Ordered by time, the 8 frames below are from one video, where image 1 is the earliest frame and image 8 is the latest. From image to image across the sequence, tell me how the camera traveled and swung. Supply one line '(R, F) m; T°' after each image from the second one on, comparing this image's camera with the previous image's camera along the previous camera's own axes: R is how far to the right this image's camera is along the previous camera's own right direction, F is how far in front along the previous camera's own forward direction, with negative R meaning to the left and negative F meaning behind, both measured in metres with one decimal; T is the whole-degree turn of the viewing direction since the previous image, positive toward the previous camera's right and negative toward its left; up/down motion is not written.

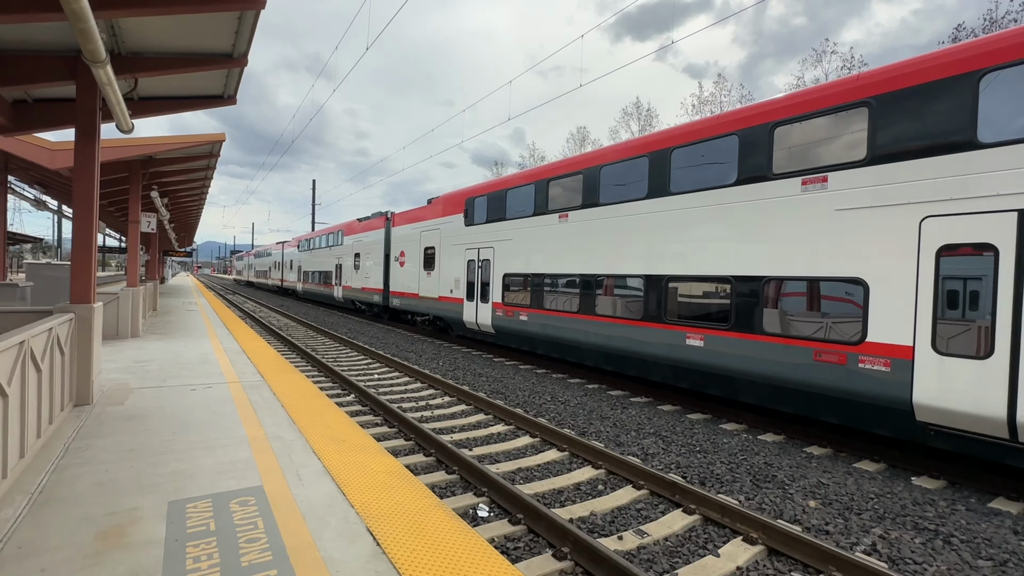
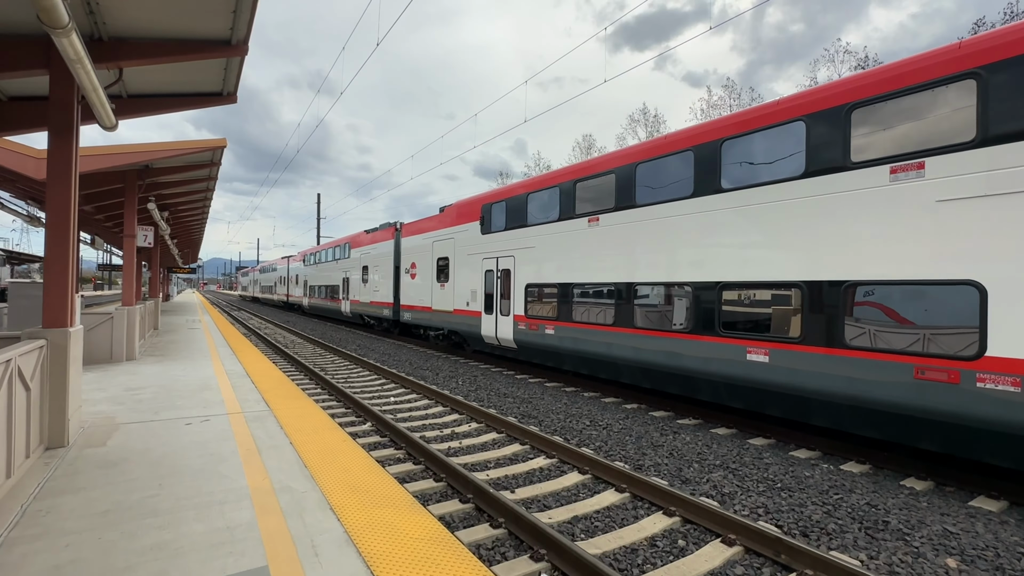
(-0.4, +0.7) m; 0°
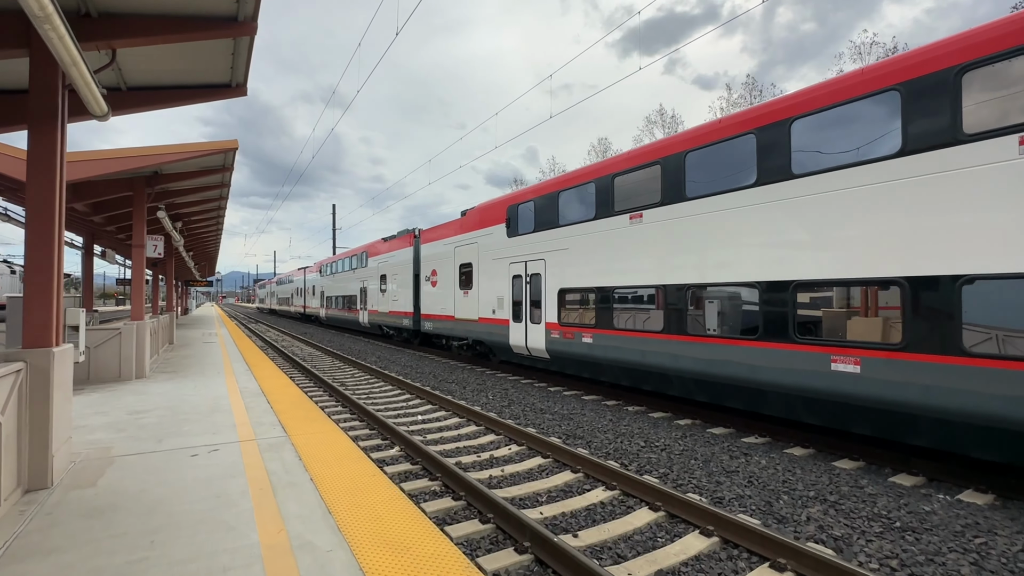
(-0.3, +0.7) m; -2°
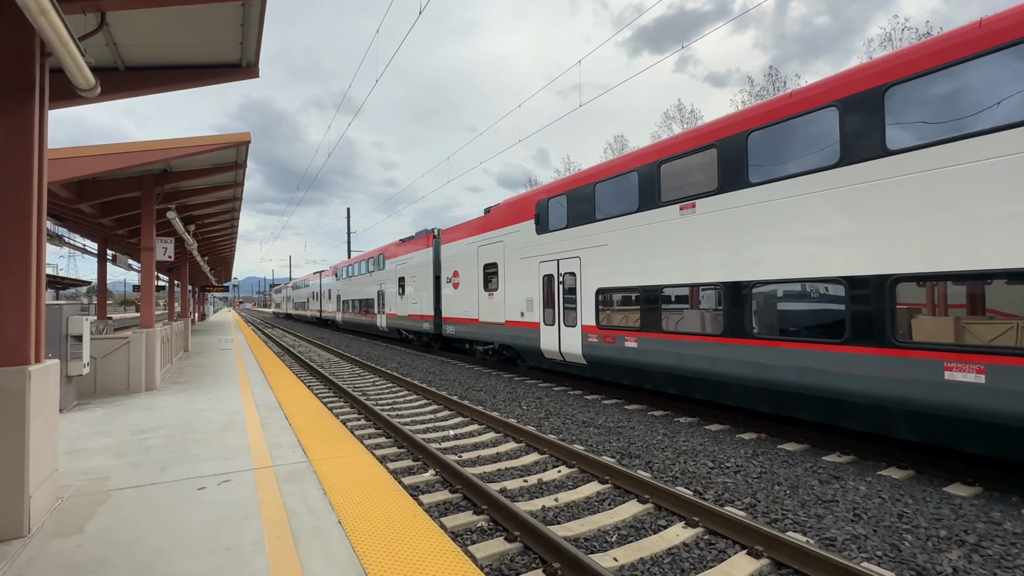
(-0.3, +0.7) m; -1°
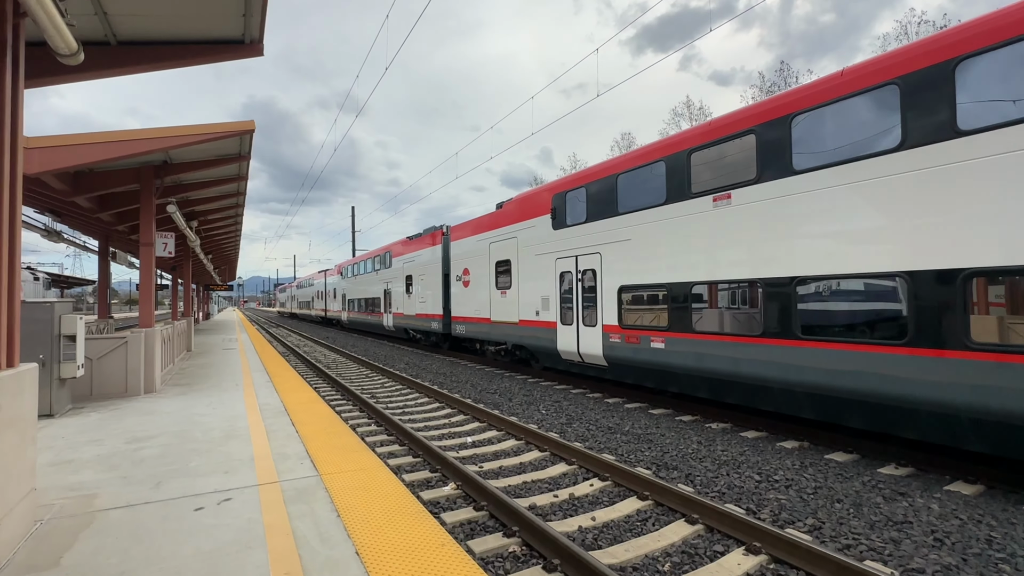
(-0.2, +0.4) m; 0°
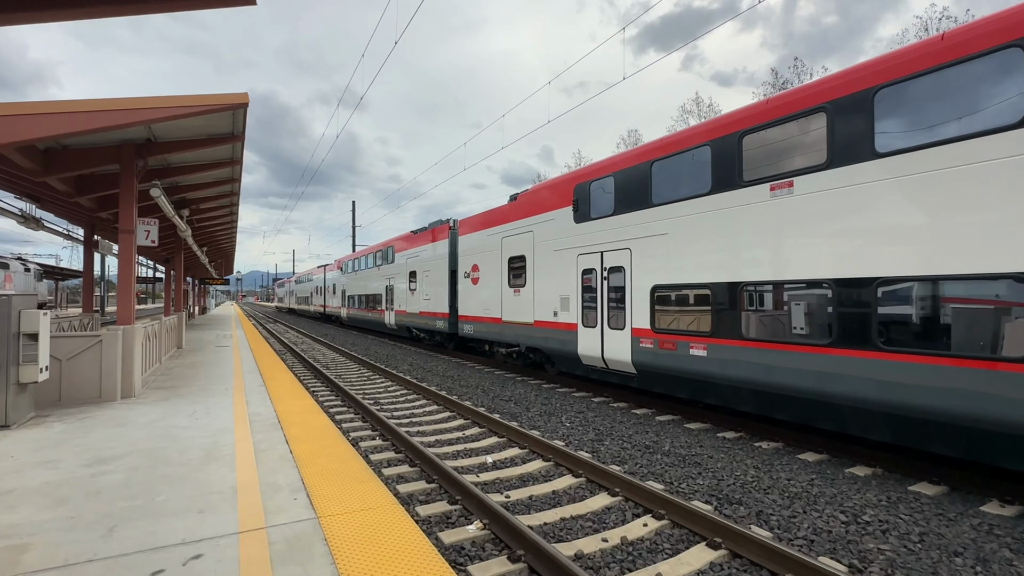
(-0.3, +0.8) m; 0°
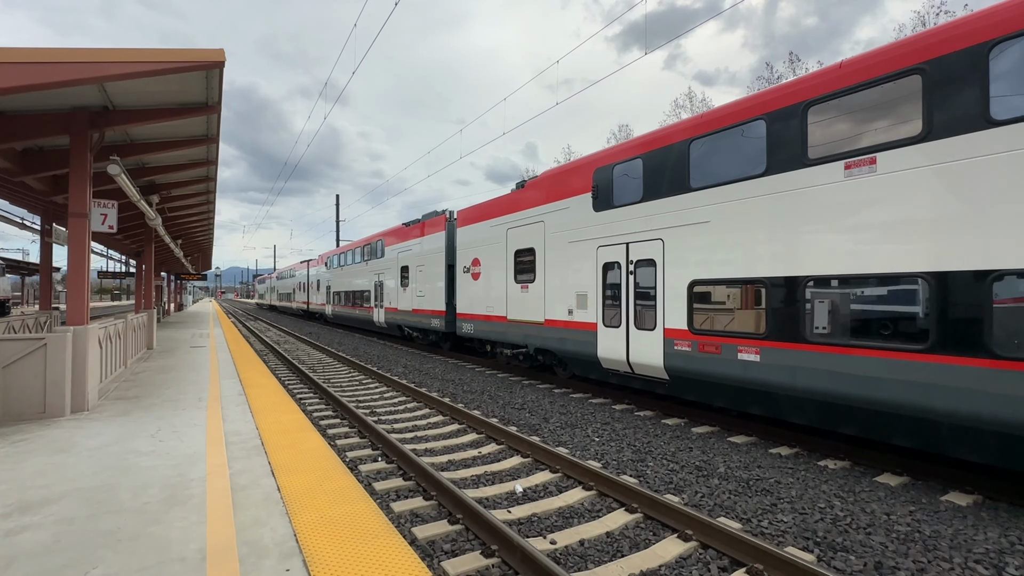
(-0.4, +0.9) m; +2°
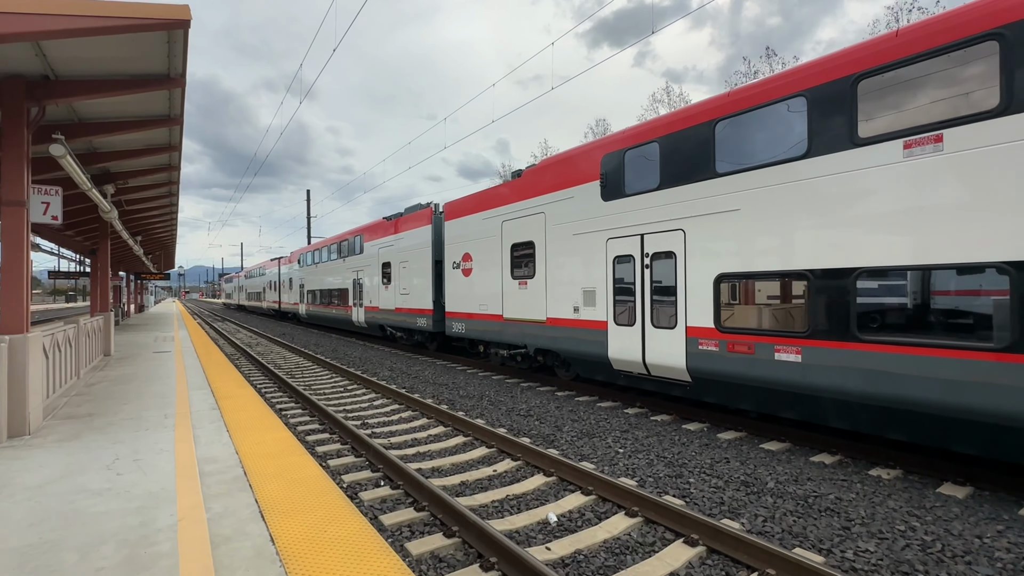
(-0.4, +0.6) m; +3°
